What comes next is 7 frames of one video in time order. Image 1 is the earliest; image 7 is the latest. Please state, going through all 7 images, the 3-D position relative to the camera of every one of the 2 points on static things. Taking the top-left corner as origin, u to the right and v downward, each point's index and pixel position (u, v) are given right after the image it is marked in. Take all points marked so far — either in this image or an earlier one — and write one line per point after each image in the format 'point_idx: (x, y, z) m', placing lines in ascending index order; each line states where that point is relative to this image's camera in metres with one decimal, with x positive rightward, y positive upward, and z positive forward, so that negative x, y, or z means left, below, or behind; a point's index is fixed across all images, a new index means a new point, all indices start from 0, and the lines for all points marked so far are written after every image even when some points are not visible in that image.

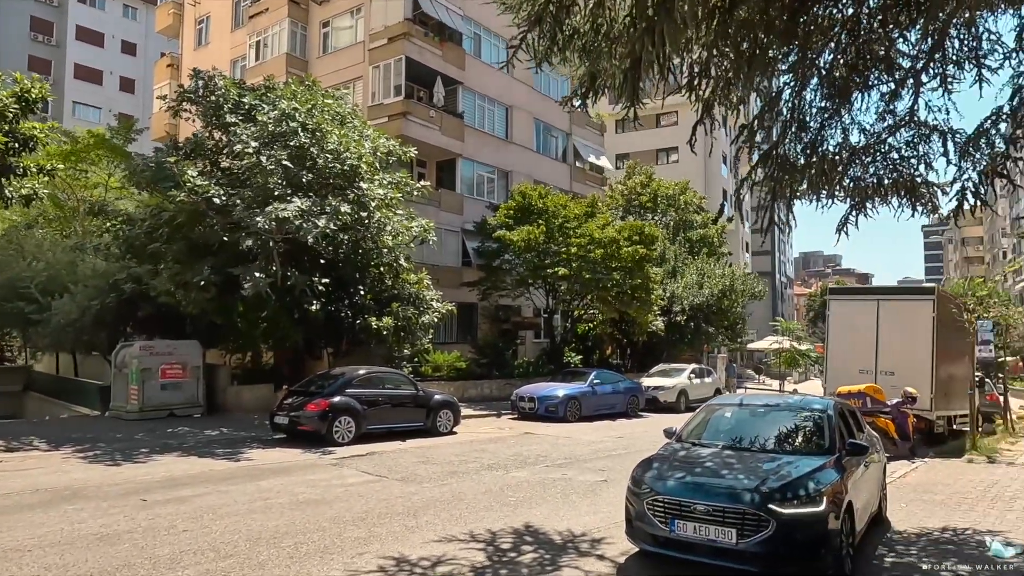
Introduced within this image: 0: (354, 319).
0: (-4.2, -0.8, +17.5) m
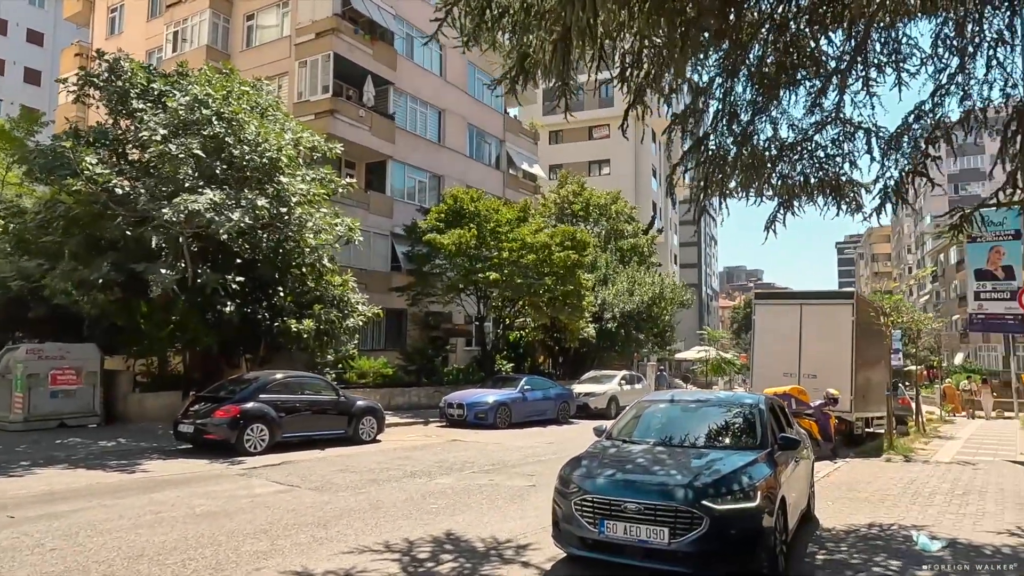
0: (-6.0, -0.8, +16.5) m
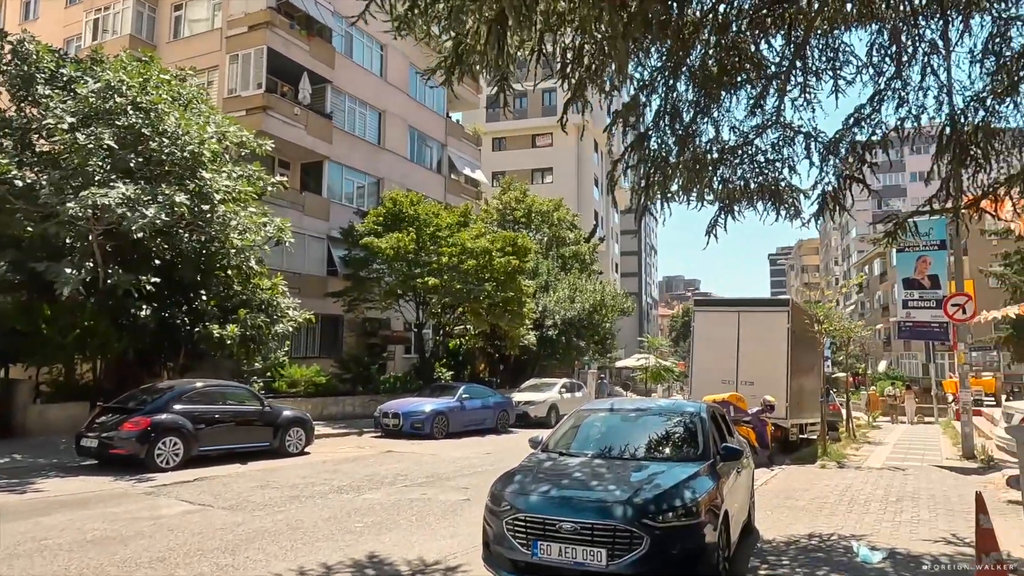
0: (-7.5, -0.9, +15.5) m
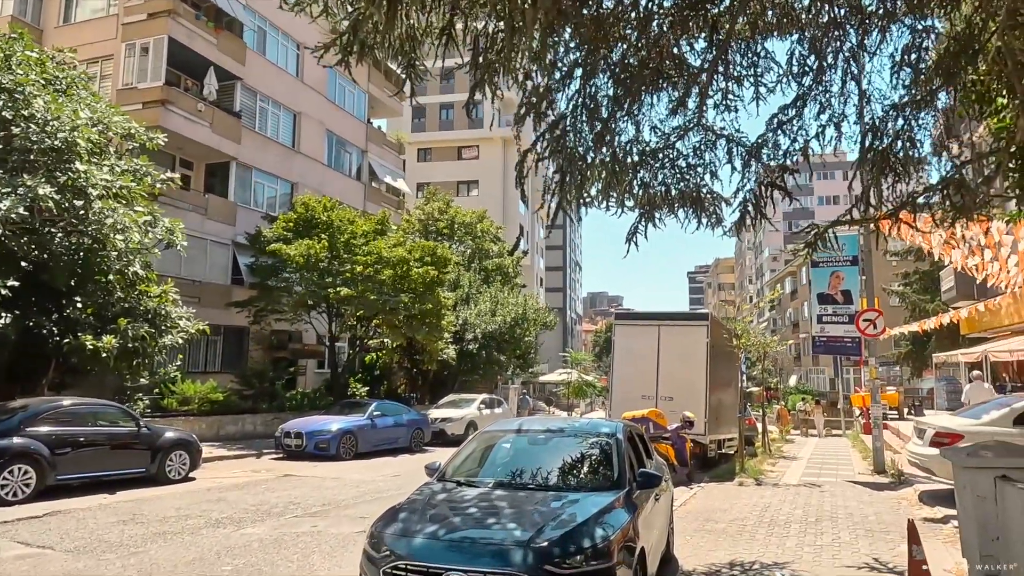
0: (-9.4, -1.0, +13.8) m
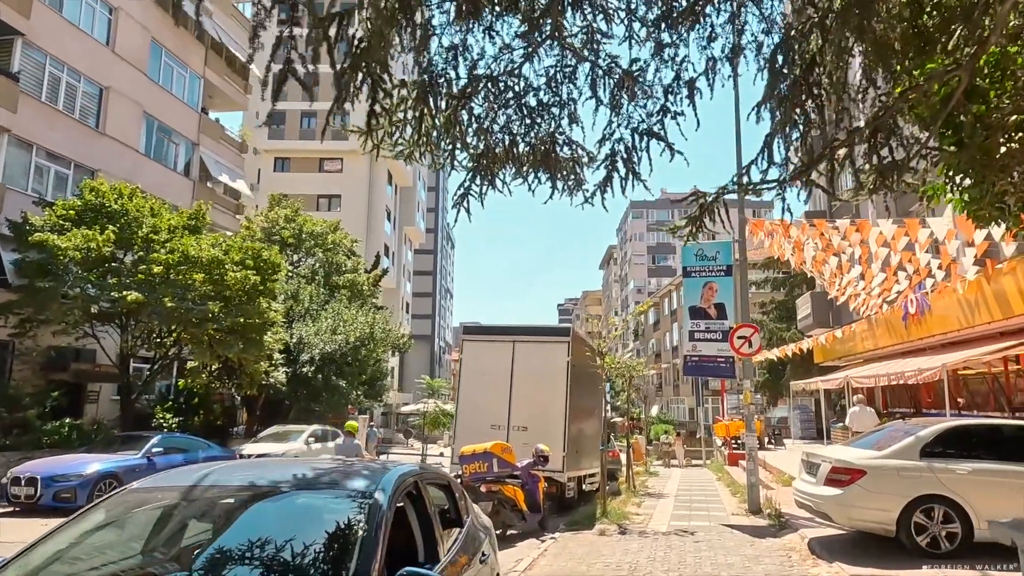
0: (-12.2, -0.7, +9.1) m
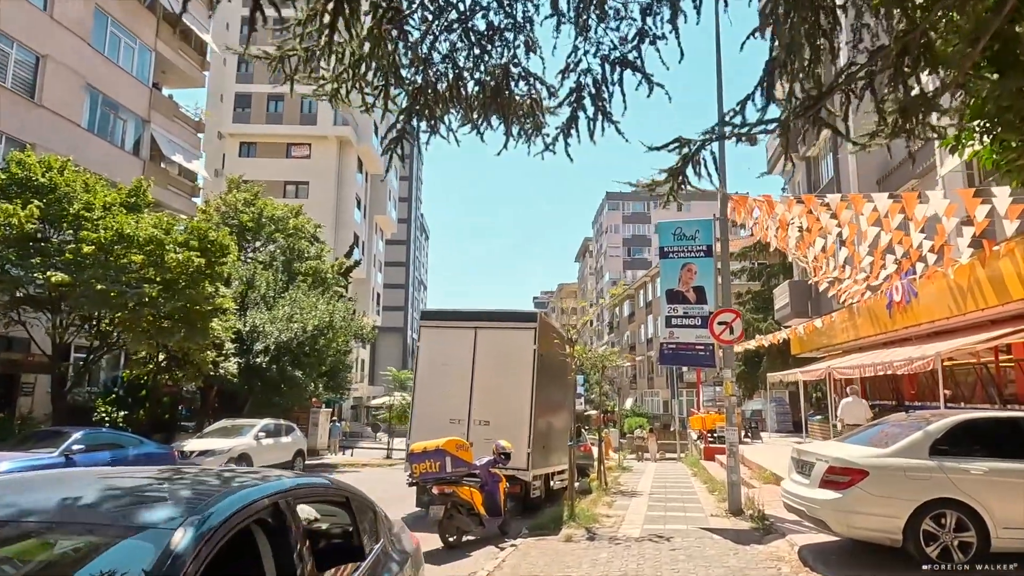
0: (-12.8, -0.4, +7.6) m
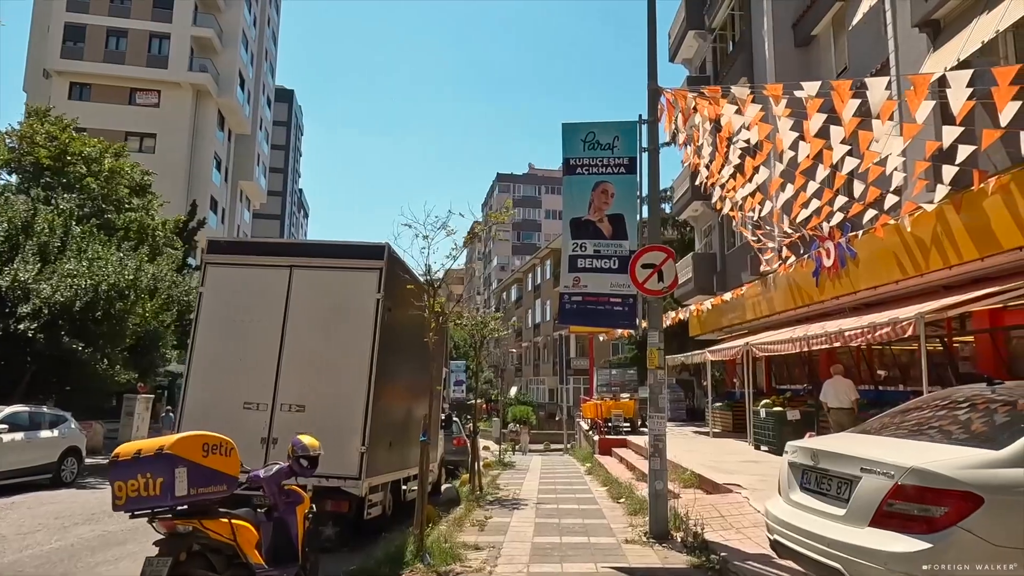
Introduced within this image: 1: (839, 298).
0: (-13.9, +0.9, +1.6) m
1: (+6.5, -0.2, +13.1) m
